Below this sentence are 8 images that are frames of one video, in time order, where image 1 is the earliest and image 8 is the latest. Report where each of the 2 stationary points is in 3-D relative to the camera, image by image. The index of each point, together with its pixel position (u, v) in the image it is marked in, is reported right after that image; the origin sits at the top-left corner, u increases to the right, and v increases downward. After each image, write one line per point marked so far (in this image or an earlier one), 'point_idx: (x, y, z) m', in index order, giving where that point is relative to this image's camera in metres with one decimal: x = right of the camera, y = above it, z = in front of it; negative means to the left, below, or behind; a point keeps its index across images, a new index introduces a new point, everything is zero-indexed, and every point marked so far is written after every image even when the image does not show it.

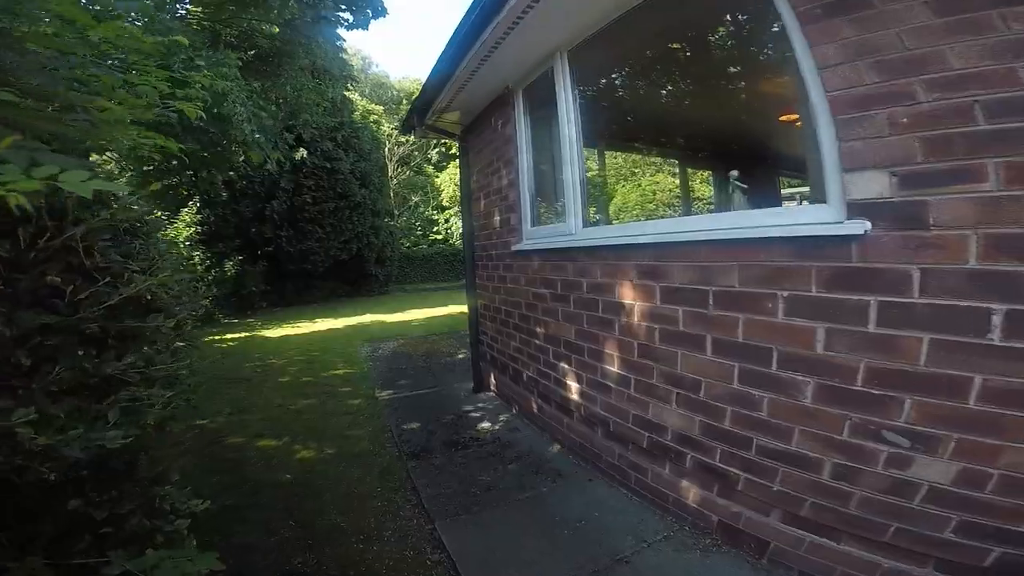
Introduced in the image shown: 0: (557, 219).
0: (+0.4, +0.6, +3.8) m
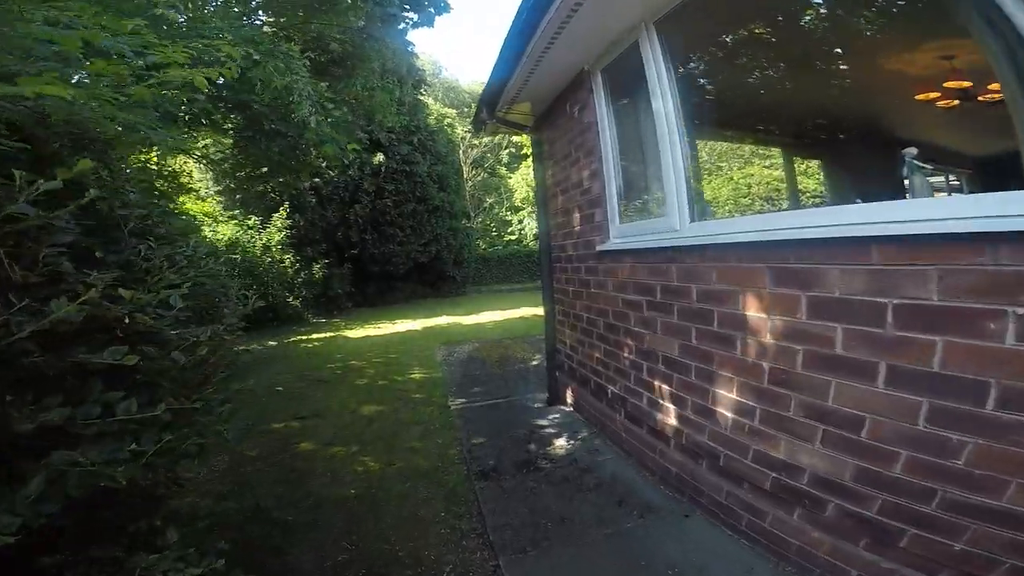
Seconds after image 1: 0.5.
0: (+1.0, +0.5, +3.3) m
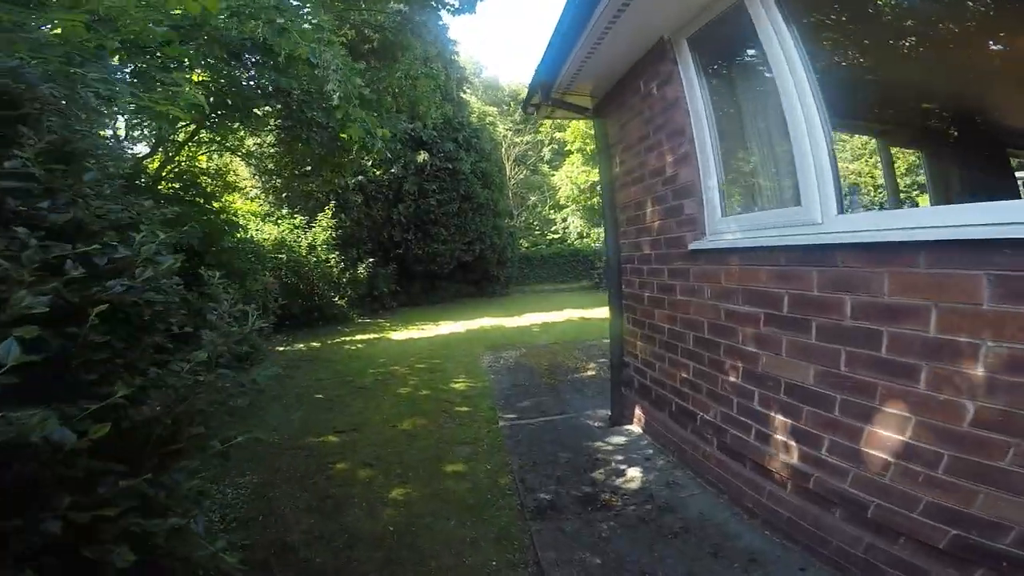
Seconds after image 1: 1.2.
0: (+1.4, +0.5, +2.6) m
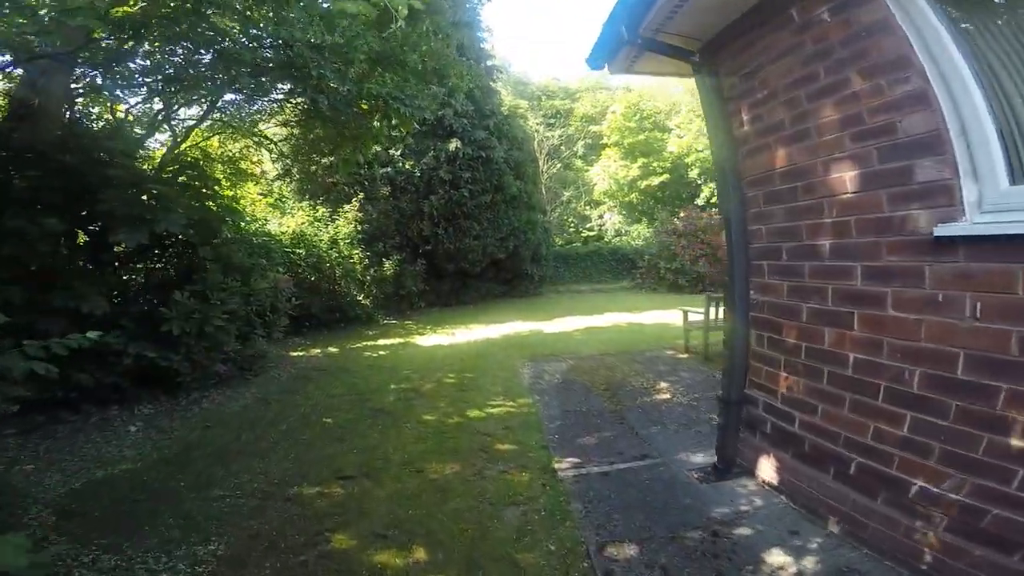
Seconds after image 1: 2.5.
0: (+1.7, +0.4, +1.3) m
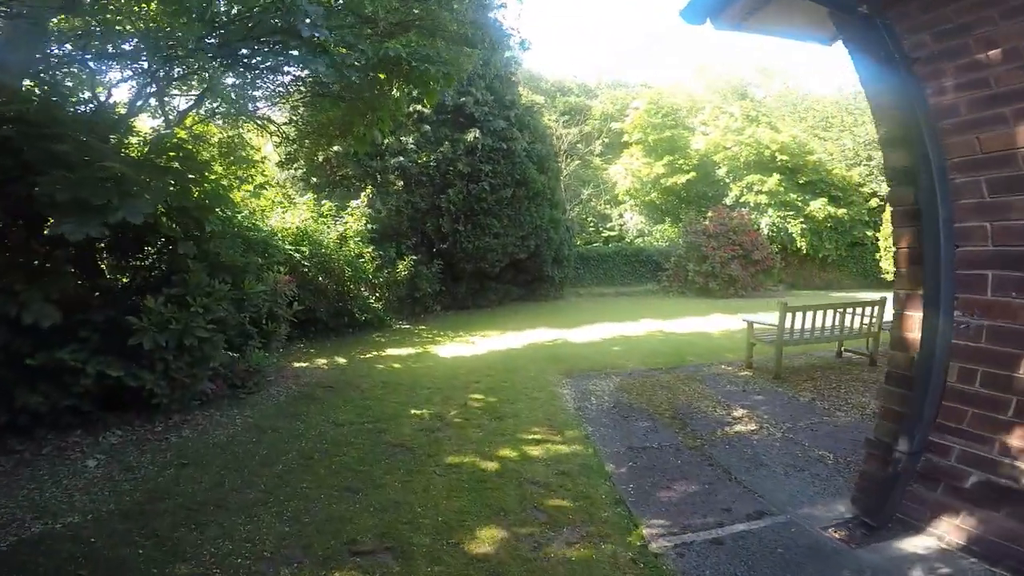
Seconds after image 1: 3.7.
0: (+2.1, +0.4, +0.4) m
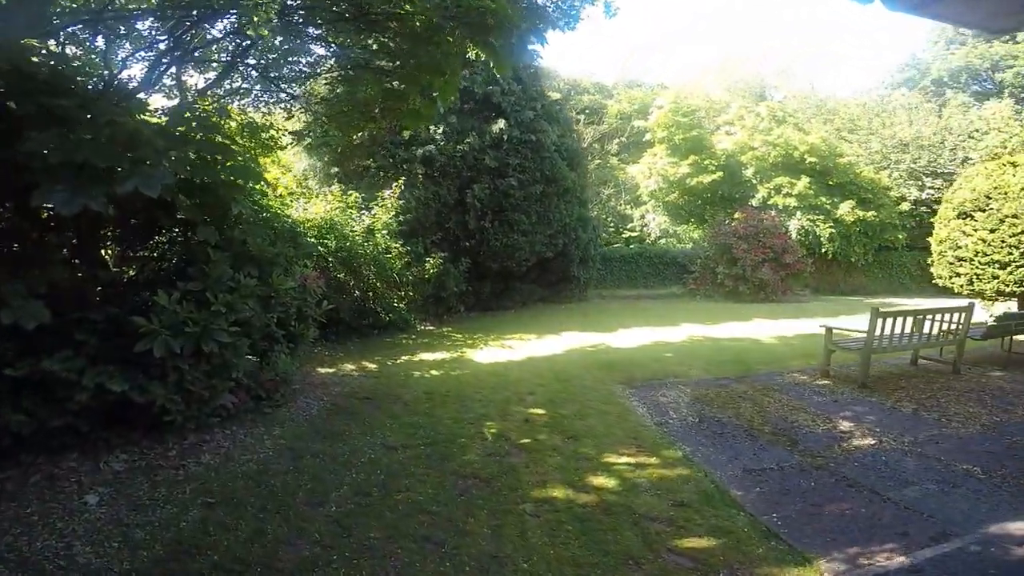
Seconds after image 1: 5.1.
0: (+2.8, +0.4, -0.3) m
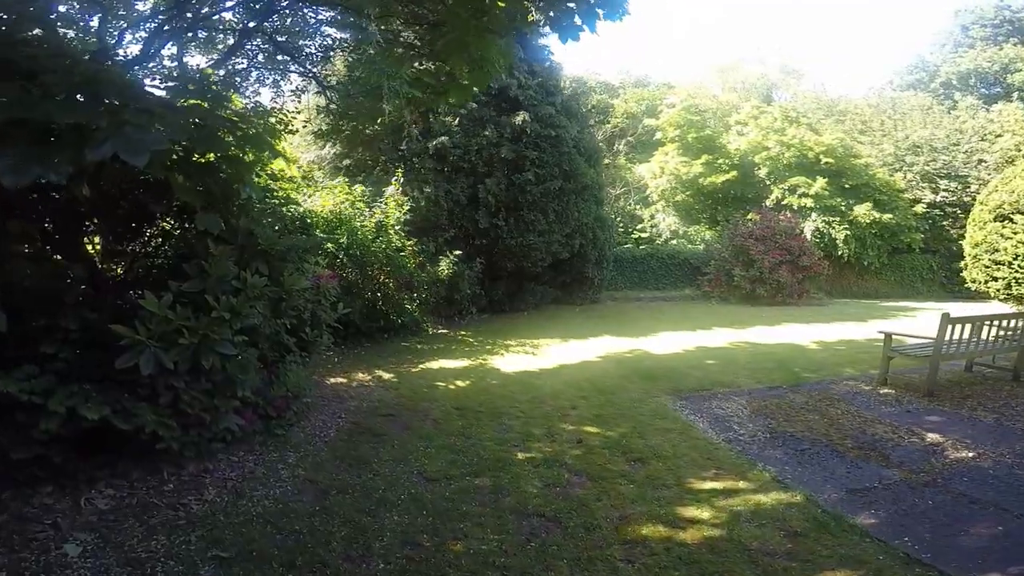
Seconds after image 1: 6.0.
0: (+3.3, +0.4, -0.8) m
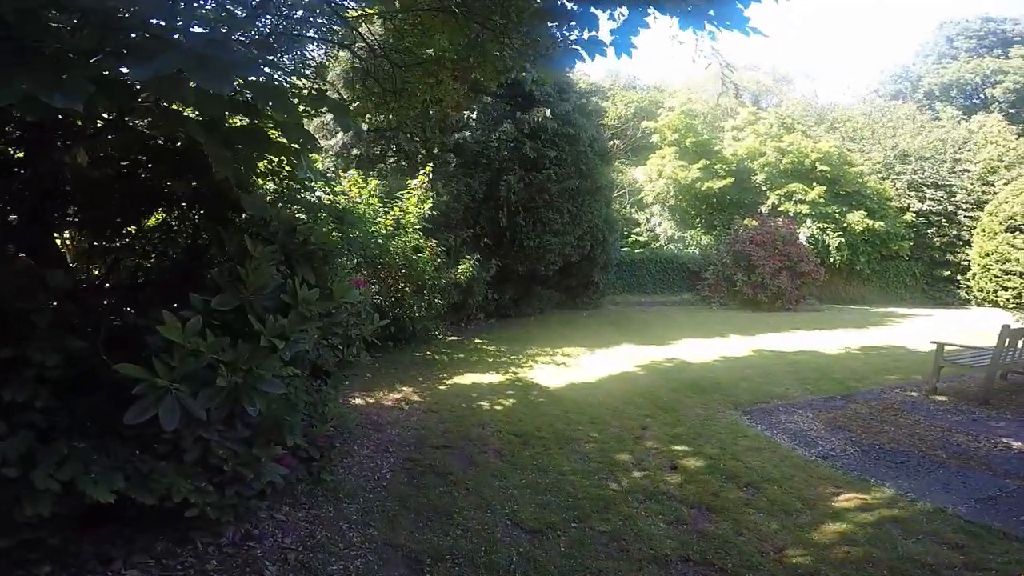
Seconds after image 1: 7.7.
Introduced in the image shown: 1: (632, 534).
0: (+4.2, +0.4, -1.1) m
1: (+0.6, -1.3, +2.5) m
